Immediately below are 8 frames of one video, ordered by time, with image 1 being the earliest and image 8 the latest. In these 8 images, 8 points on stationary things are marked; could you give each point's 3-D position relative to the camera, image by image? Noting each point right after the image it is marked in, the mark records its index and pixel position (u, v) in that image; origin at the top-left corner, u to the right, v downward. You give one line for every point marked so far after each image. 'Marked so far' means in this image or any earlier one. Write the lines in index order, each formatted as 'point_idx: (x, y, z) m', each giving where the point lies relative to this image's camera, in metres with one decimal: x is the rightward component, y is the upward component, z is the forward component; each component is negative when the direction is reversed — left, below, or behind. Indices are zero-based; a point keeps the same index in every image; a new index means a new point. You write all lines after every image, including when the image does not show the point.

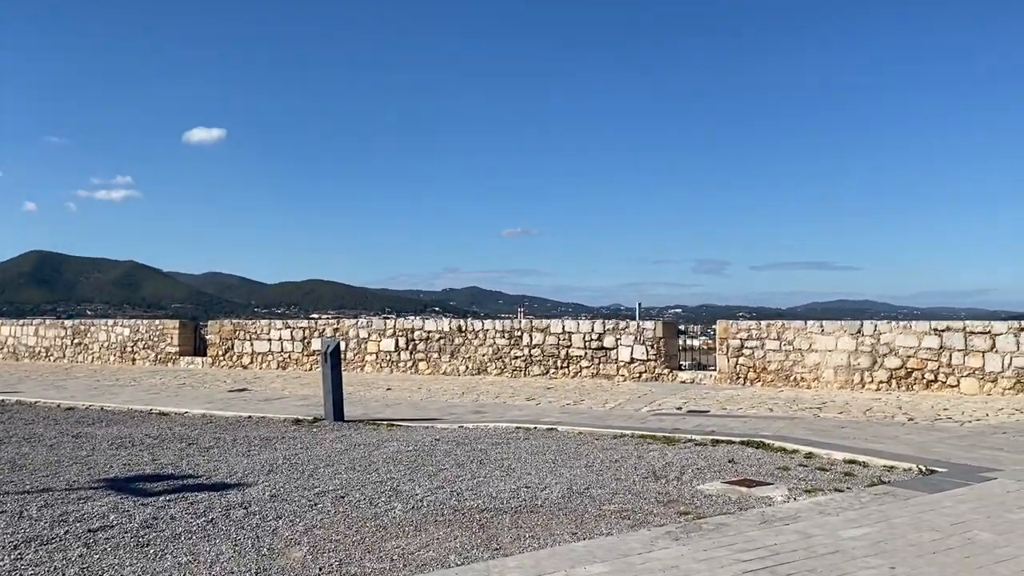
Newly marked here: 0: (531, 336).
0: (+0.3, -0.8, +14.1) m
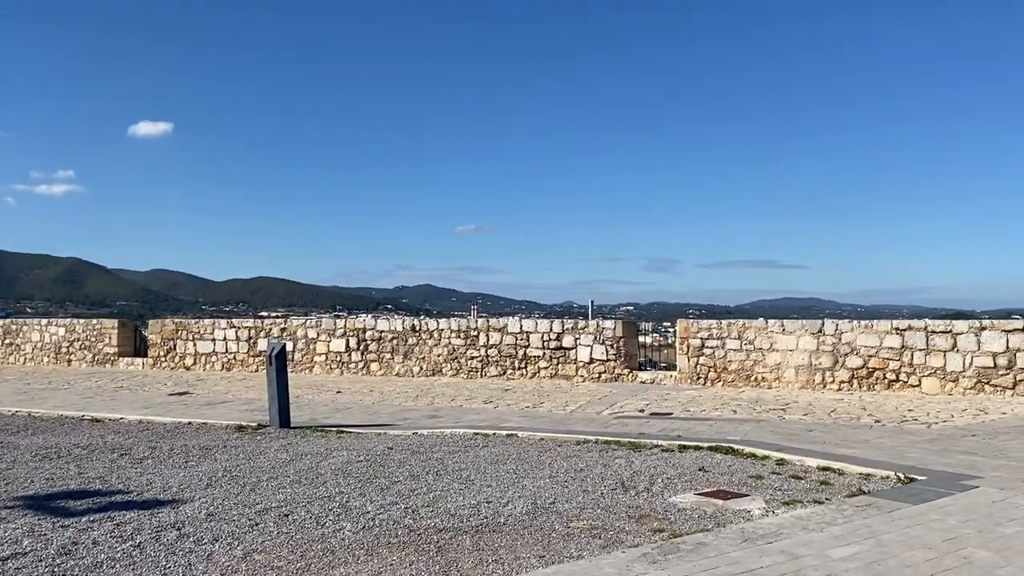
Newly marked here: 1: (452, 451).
0: (-0.4, -0.8, +13.7) m
1: (-0.5, -1.4, +7.3) m
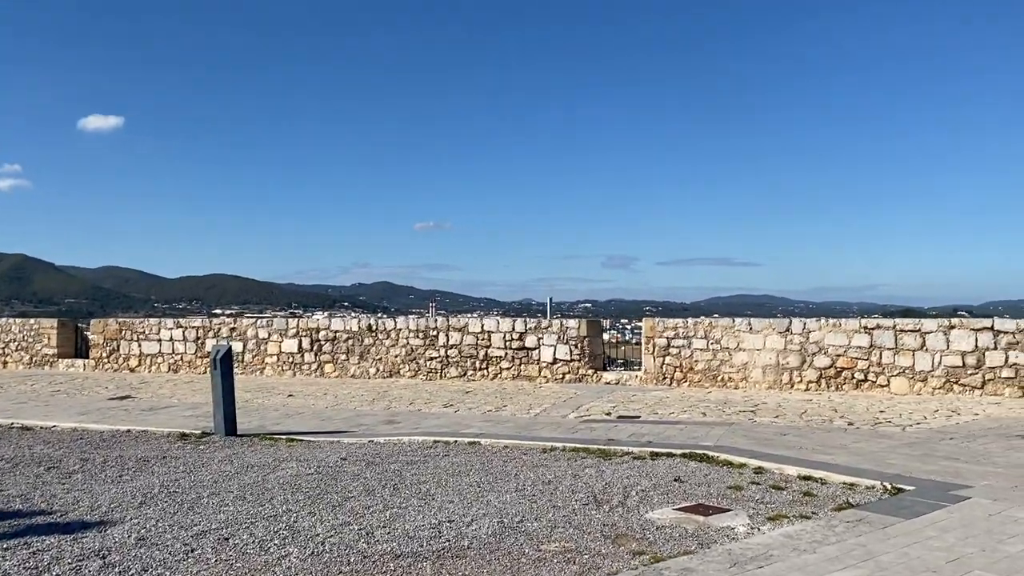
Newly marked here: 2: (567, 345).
0: (-1.0, -0.7, +13.2) m
1: (-0.8, -1.4, +6.8) m
2: (+0.8, -0.8, +12.5) m
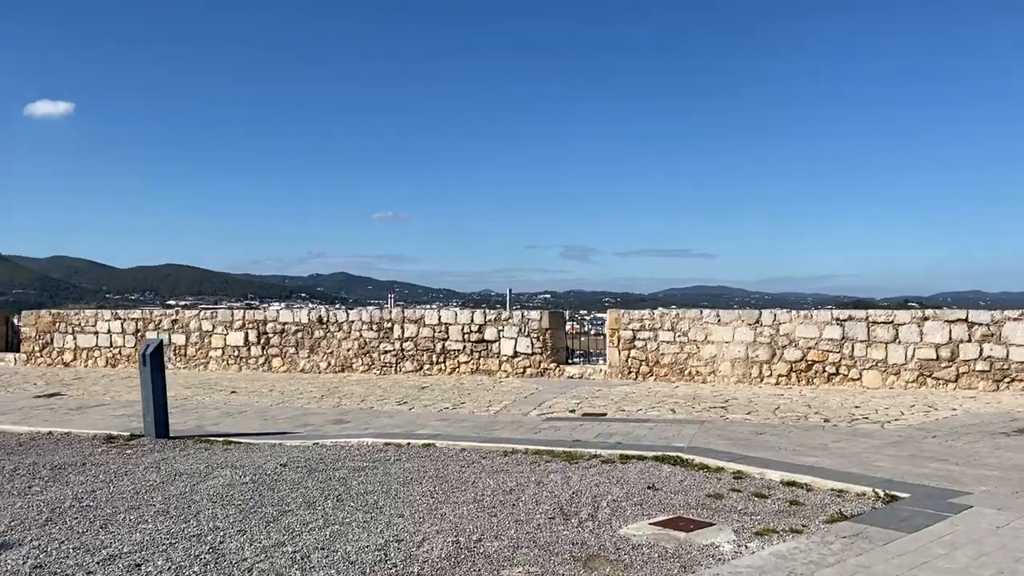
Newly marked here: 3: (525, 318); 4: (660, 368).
0: (-1.6, -0.6, +12.5) m
1: (-1.1, -1.3, +6.2) m
2: (+0.2, -0.7, +12.0) m
3: (+0.2, -0.4, +12.0) m
4: (+2.0, -1.1, +11.7) m
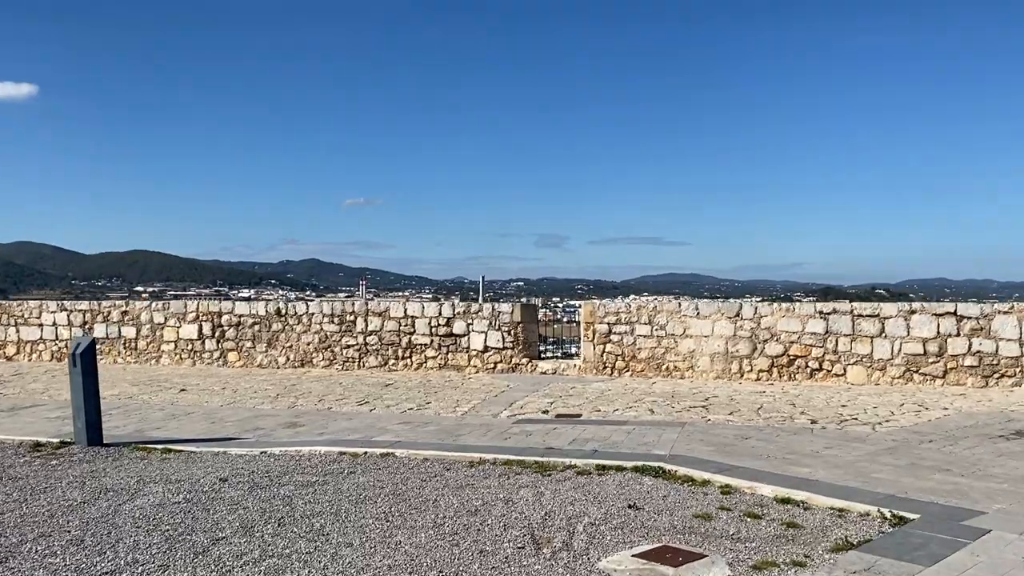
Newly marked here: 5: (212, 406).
0: (-2.0, -0.5, +11.9) m
1: (-1.3, -1.3, +5.6) m
2: (-0.2, -0.6, +11.4) m
3: (-0.2, -0.3, +11.4) m
4: (+1.6, -1.0, +11.2) m
5: (-3.1, -1.2, +9.0) m
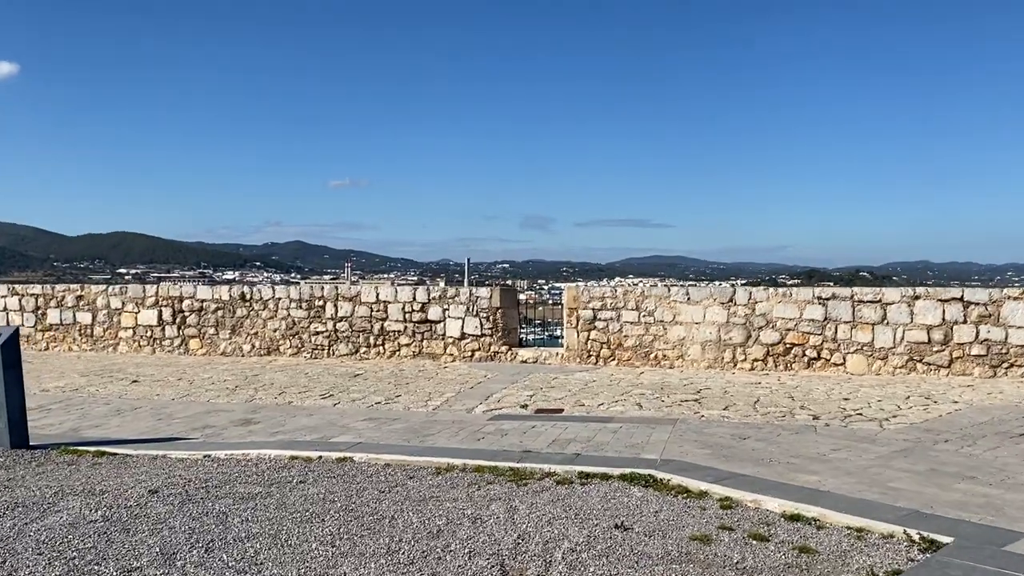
0: (-2.3, -0.2, +11.2) m
1: (-1.5, -1.2, +4.9) m
2: (-0.4, -0.4, +10.7) m
3: (-0.5, -0.1, +10.7) m
4: (+1.4, -0.8, +10.5) m
5: (-3.4, -1.1, +8.3) m
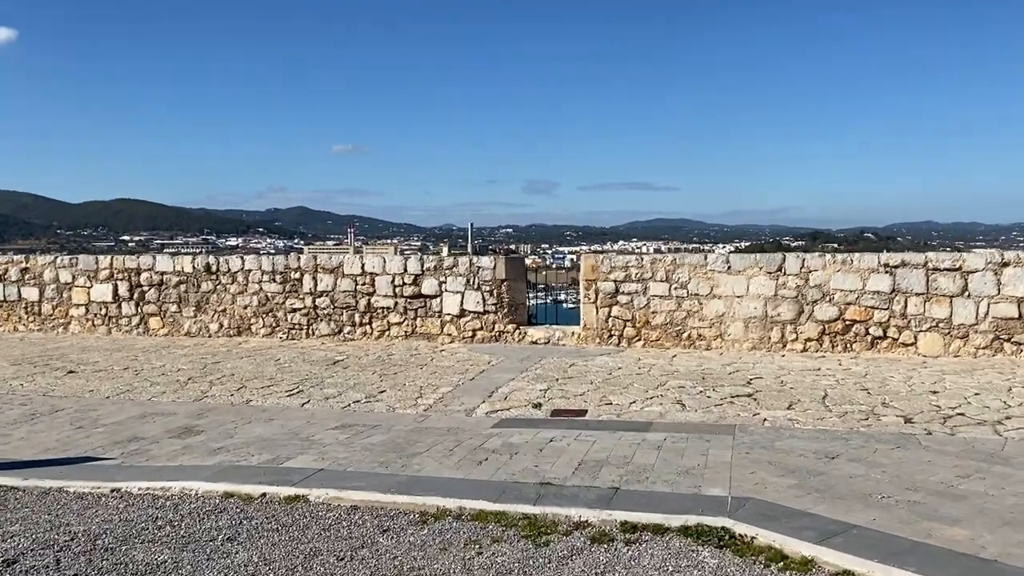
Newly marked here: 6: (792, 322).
0: (-2.2, +0.1, +9.6) m
1: (-1.4, -1.1, +3.4) m
2: (-0.4, 0.0, +9.1) m
3: (-0.4, +0.2, +9.1) m
4: (+1.4, -0.4, +9.0) m
5: (-3.3, -0.9, +6.8) m
6: (+2.7, -0.3, +8.5) m
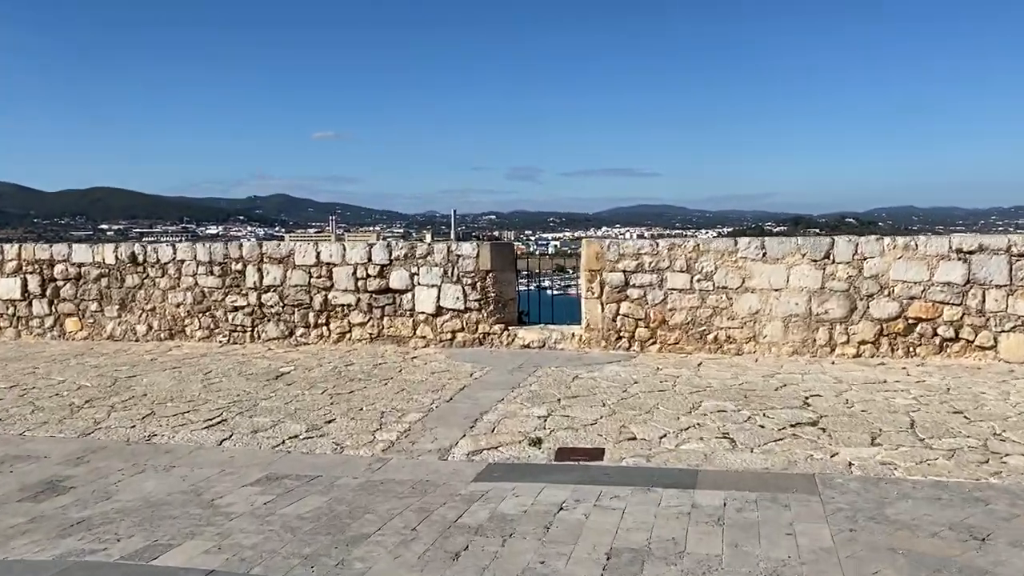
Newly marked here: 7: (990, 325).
0: (-2.3, +0.1, +8.0) m
1: (-1.4, -1.1, +1.8) m
2: (-0.5, 0.0, +7.5) m
3: (-0.5, +0.3, +7.5) m
4: (+1.3, -0.4, +7.4) m
5: (-3.3, -0.9, +5.1) m
6: (+2.6, -0.3, +6.9) m
7: (+3.7, -0.3, +6.6) m
